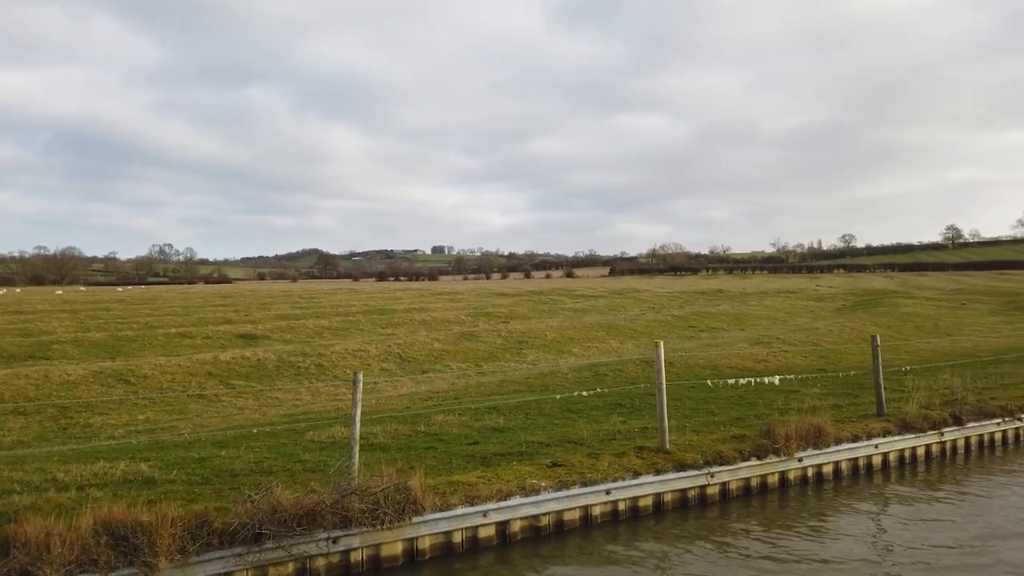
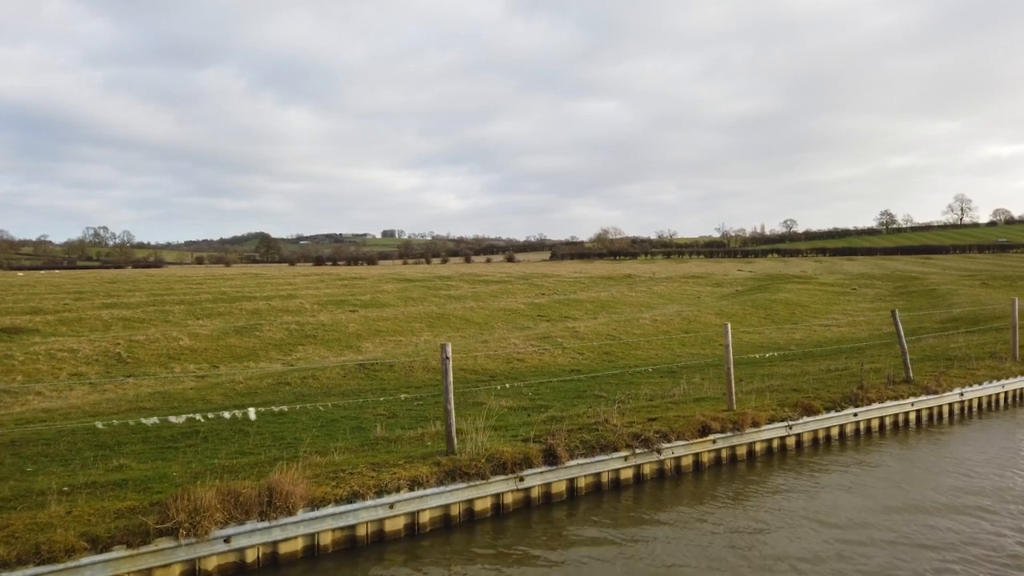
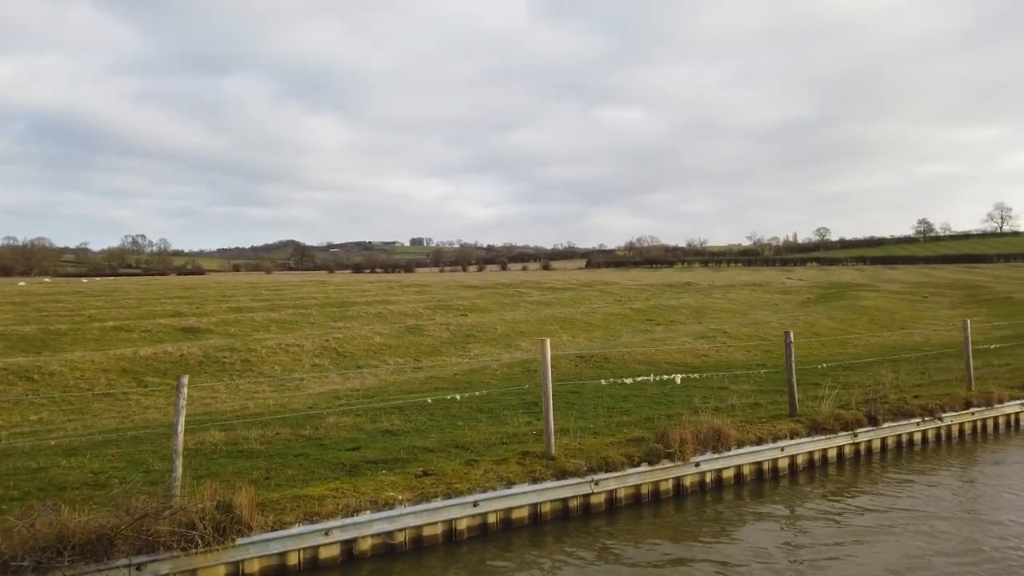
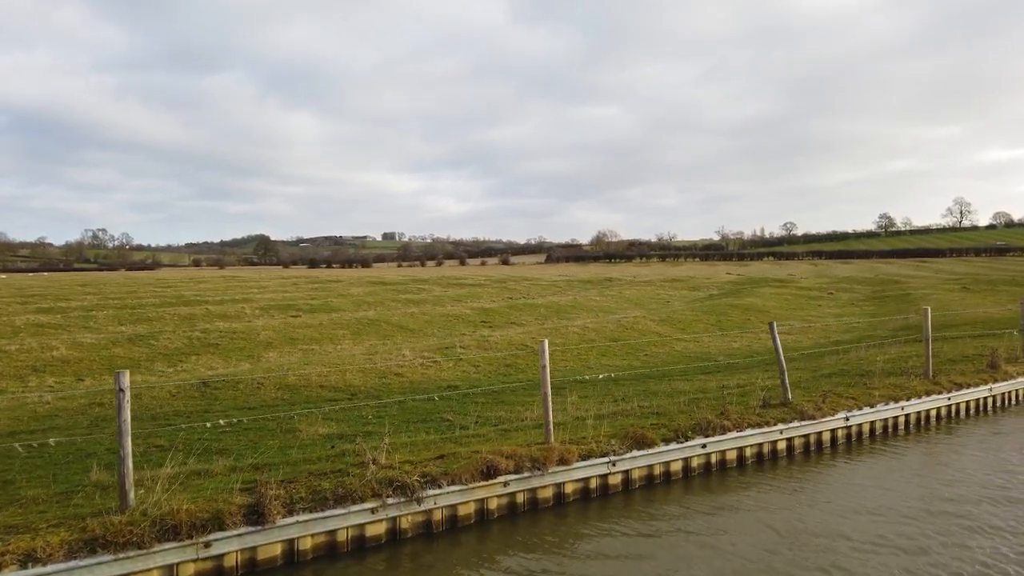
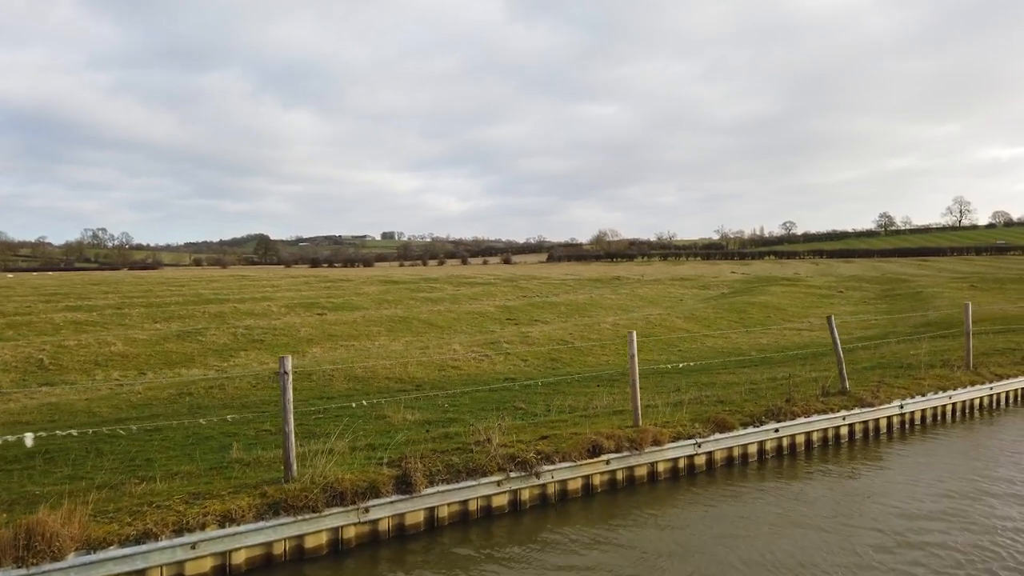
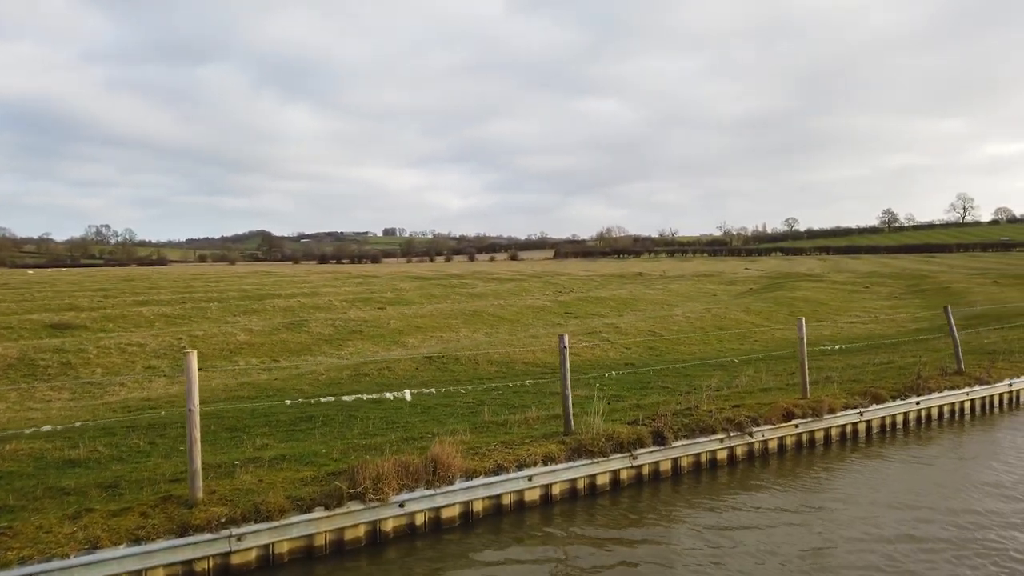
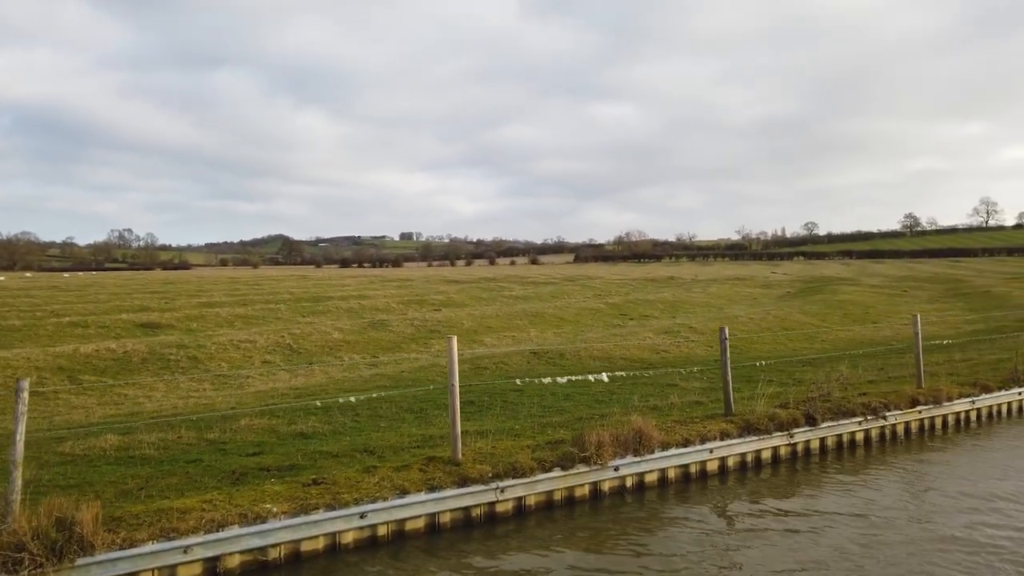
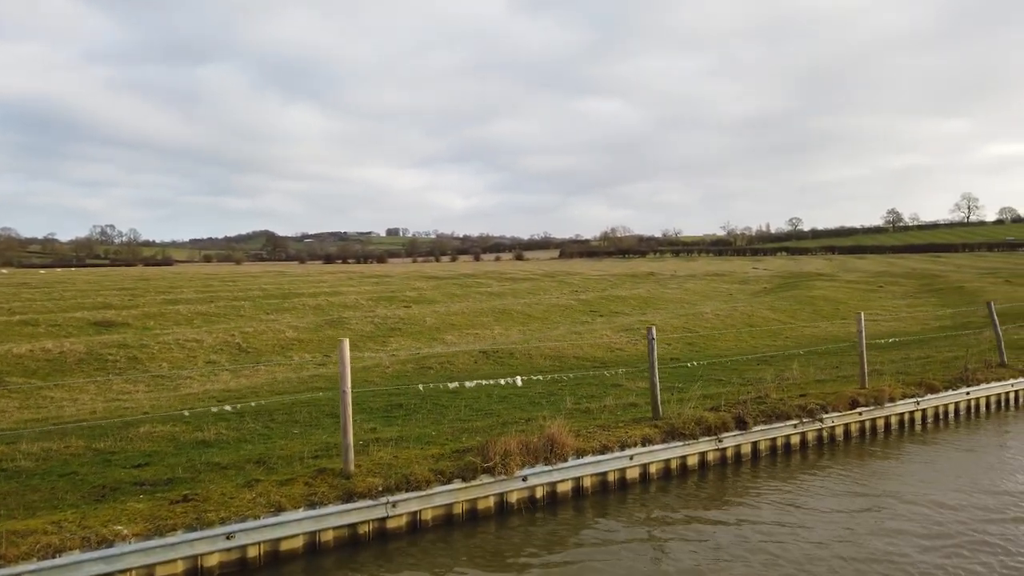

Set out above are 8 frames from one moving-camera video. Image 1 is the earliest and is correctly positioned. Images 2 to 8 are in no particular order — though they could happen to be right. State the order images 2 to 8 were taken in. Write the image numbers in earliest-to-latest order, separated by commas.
3, 7, 8, 6, 2, 5, 4
